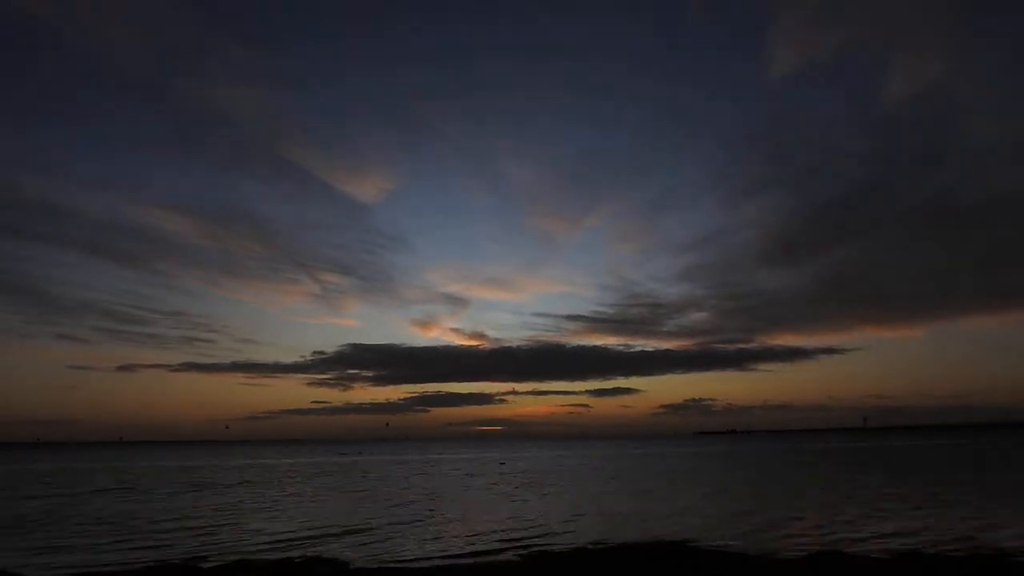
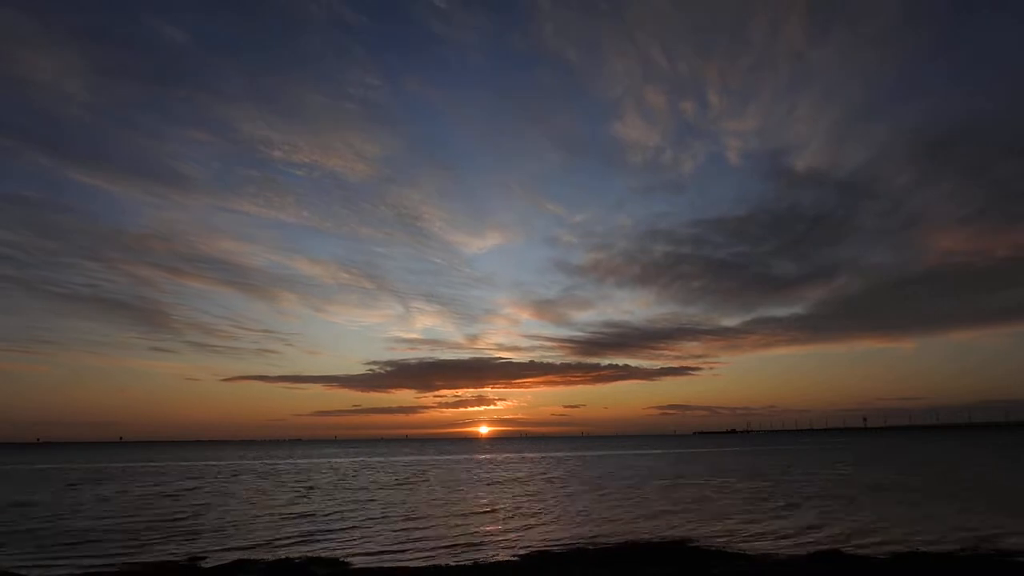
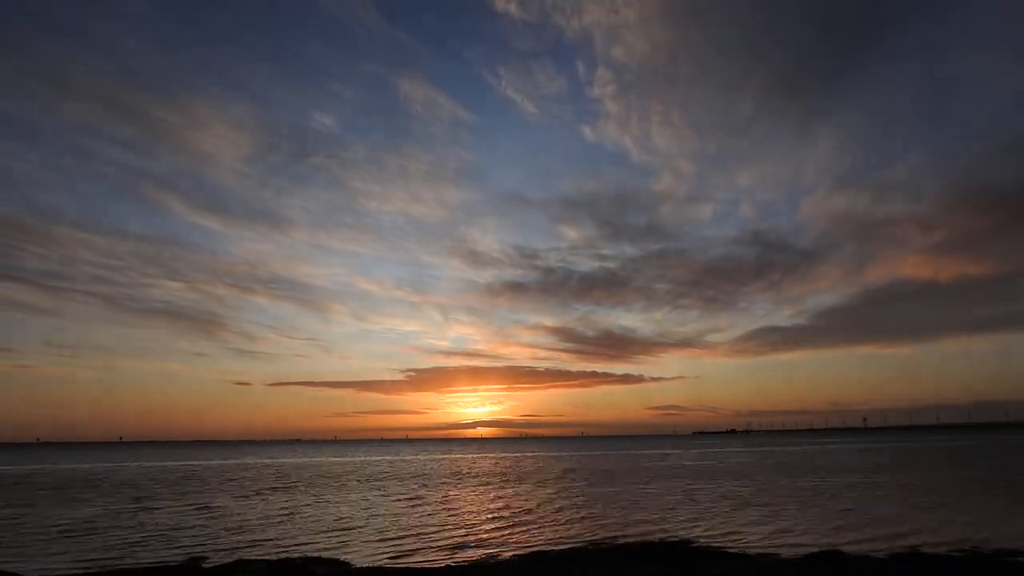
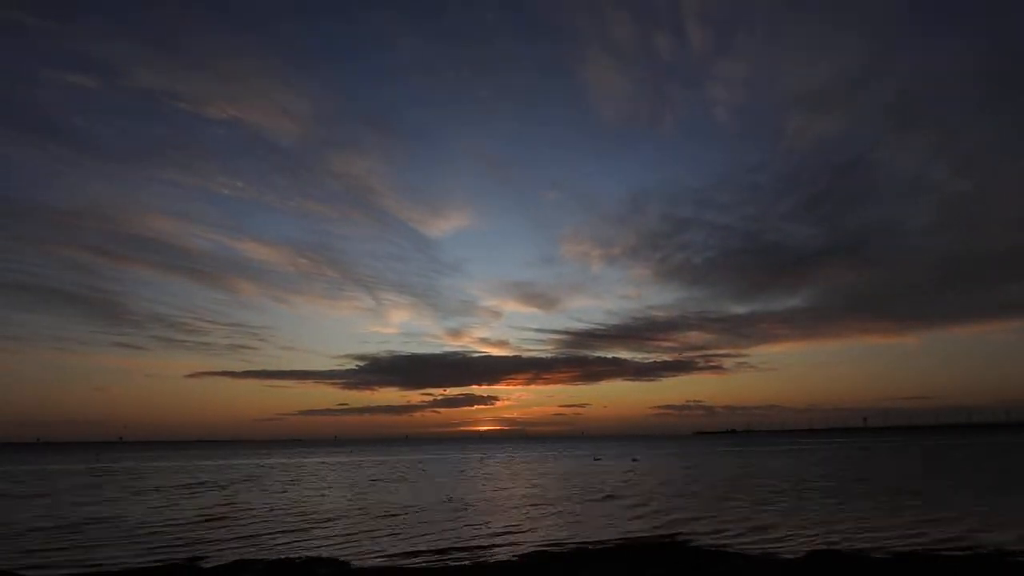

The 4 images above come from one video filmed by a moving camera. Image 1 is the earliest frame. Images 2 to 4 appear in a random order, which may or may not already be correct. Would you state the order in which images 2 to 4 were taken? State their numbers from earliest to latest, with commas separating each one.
4, 2, 3
